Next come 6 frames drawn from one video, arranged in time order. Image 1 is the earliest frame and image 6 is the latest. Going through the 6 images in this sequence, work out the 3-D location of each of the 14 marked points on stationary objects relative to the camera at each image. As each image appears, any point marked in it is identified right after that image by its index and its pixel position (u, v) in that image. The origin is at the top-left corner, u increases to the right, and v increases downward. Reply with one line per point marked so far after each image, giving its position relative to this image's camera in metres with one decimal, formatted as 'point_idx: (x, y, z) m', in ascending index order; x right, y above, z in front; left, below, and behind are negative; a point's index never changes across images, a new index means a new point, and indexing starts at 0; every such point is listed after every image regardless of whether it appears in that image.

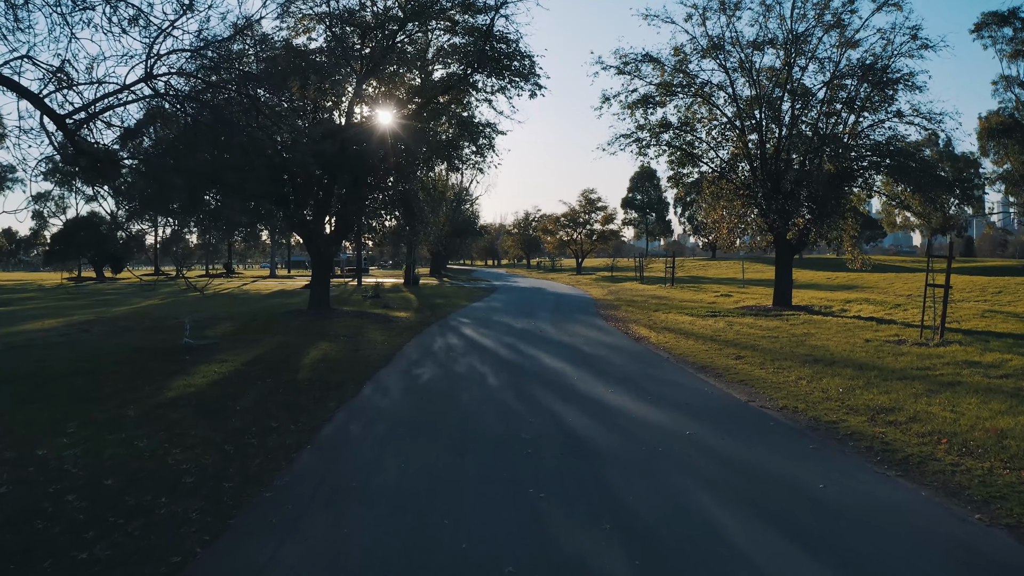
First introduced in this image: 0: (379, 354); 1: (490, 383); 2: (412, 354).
0: (-2.6, -1.3, +13.8) m
1: (-0.3, -1.4, +10.5) m
2: (-2.0, -1.3, +13.8) m
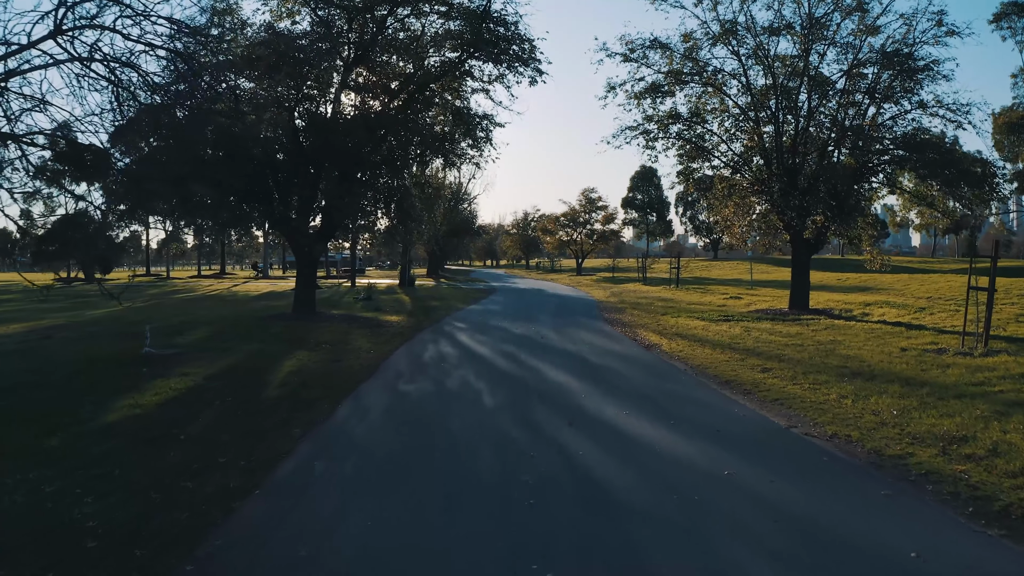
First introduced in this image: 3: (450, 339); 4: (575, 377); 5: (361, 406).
0: (-2.7, -1.4, +12.4) m
1: (-0.3, -1.5, +9.1) m
2: (-2.0, -1.4, +12.4) m
3: (-1.4, -1.2, +15.9) m
4: (+1.0, -1.4, +10.9) m
5: (-2.0, -1.6, +9.2) m
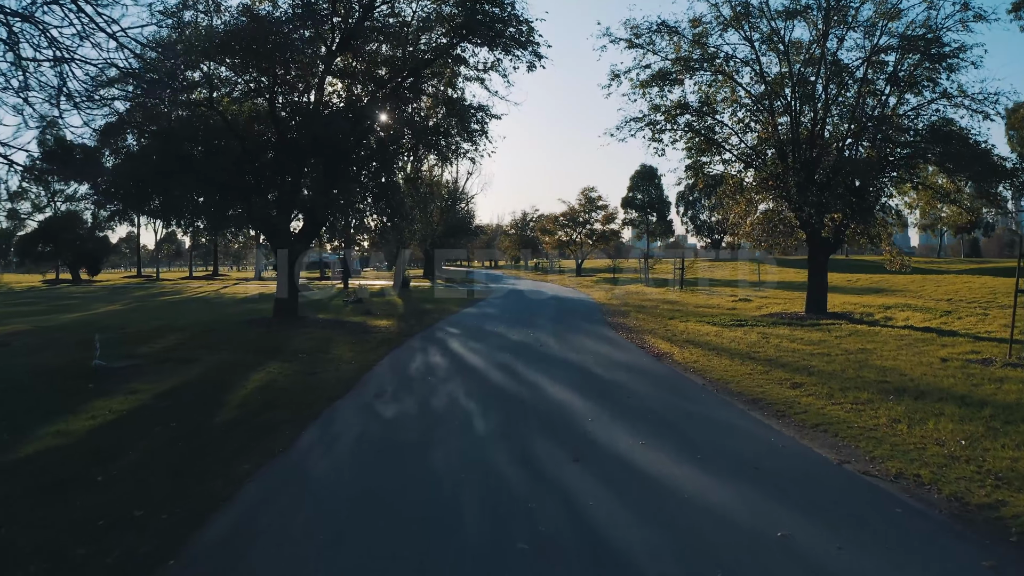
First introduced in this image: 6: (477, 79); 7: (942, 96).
0: (-2.7, -1.4, +11.1) m
1: (-0.4, -1.6, +7.7) m
2: (-2.1, -1.4, +11.1) m
3: (-1.5, -1.2, +14.6) m
4: (+0.9, -1.4, +9.5) m
5: (-2.1, -1.6, +7.9) m
6: (-0.9, +5.7, +19.1) m
7: (+11.8, +5.3, +19.3) m
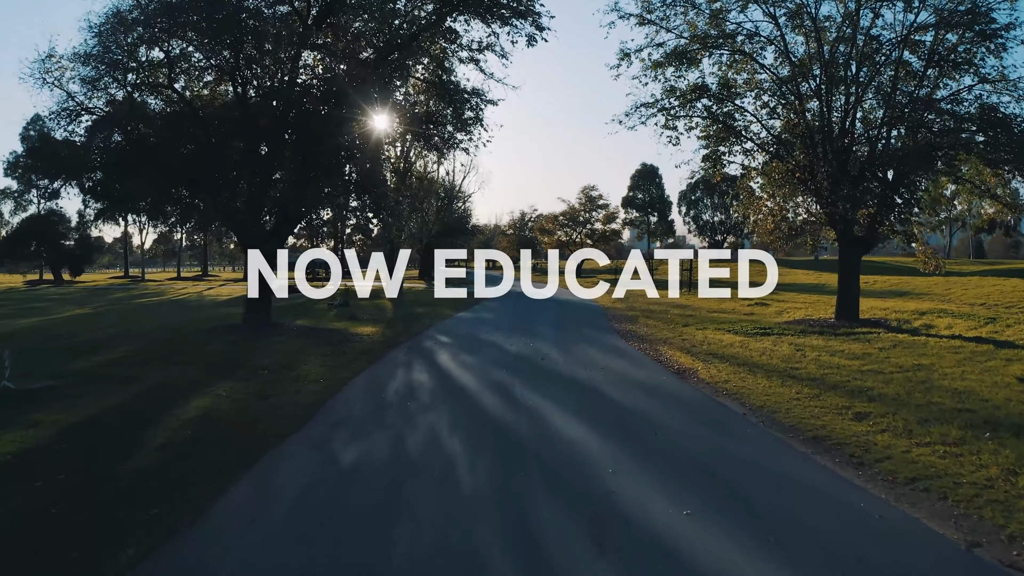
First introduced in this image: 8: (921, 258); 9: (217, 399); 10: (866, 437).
0: (-2.8, -1.5, +9.2) m
1: (-0.4, -1.6, +5.8) m
2: (-2.1, -1.5, +9.2) m
3: (-1.6, -1.3, +12.7) m
4: (+0.9, -1.5, +7.6) m
5: (-2.1, -1.7, +5.9) m
6: (-1.0, +5.7, +17.2) m
7: (+11.8, +5.2, +17.4) m
8: (+11.2, +0.8, +19.1) m
9: (-3.9, -1.5, +9.2) m
10: (+3.5, -1.5, +7.0) m
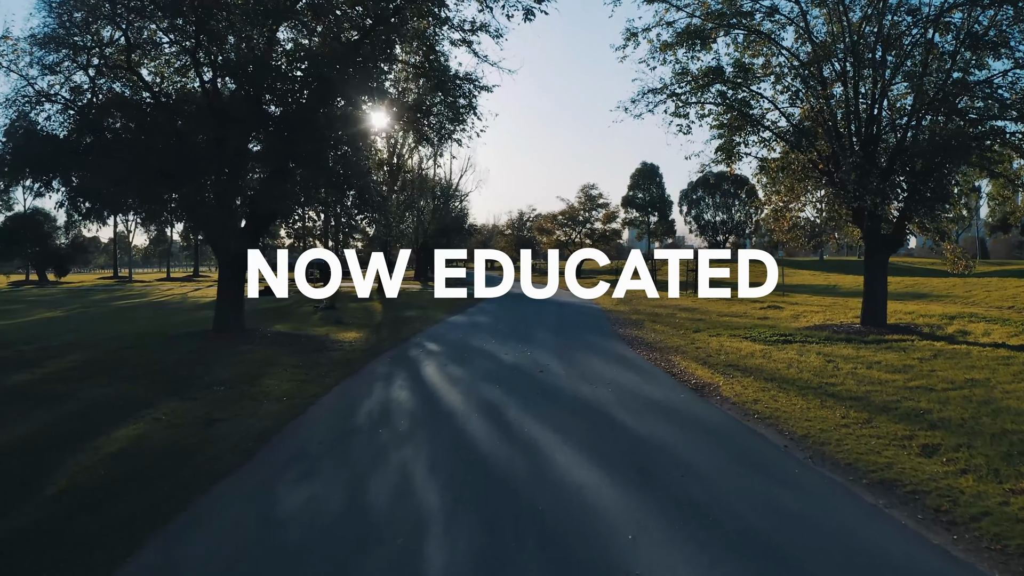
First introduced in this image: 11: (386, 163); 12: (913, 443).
0: (-2.9, -1.6, +7.7) m
1: (-0.5, -1.7, +4.4) m
2: (-2.2, -1.6, +7.7) m
3: (-1.7, -1.4, +11.2) m
4: (+0.8, -1.6, +6.2) m
5: (-2.2, -1.8, +4.5) m
6: (-1.1, +5.6, +15.7) m
7: (+11.7, +5.1, +16.0) m
8: (+11.1, +0.8, +17.7) m
9: (-3.9, -1.5, +7.8) m
10: (+3.5, -1.6, +5.6) m
11: (-3.6, +3.6, +20.0) m
12: (+3.8, -1.5, +6.6) m
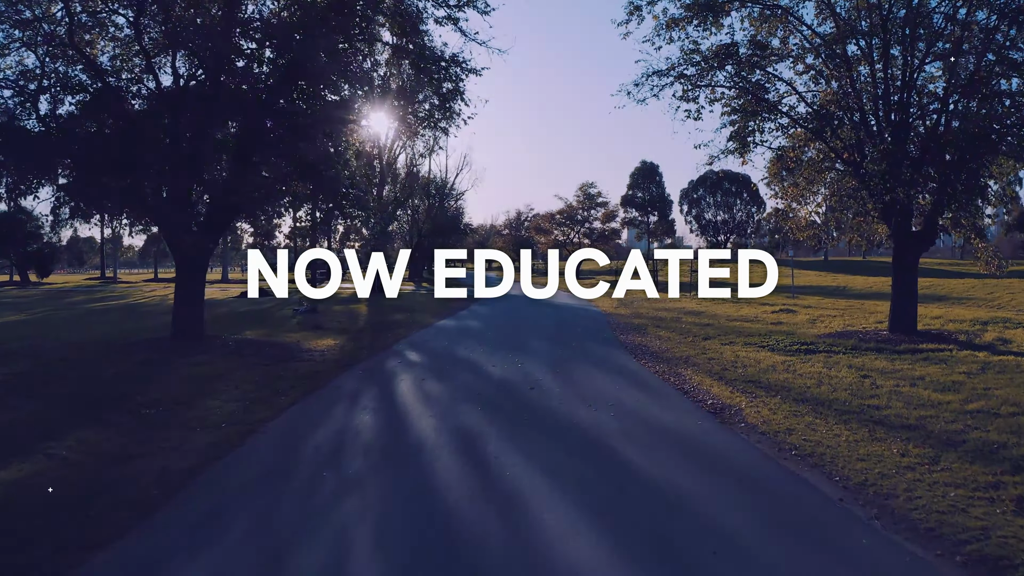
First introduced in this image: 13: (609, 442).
0: (-3.0, -1.6, +6.2) m
1: (-0.7, -1.7, +2.9) m
2: (-2.4, -1.6, +6.2) m
3: (-1.8, -1.4, +9.7) m
4: (+0.6, -1.6, +4.7) m
5: (-2.4, -1.8, +3.0) m
6: (-1.3, +5.5, +14.2) m
7: (+11.5, +5.1, +14.5) m
8: (+10.9, +0.7, +16.2) m
9: (-4.1, -1.6, +6.2) m
10: (+3.3, -1.6, +4.1) m
11: (-3.8, +3.5, +18.4) m
12: (+3.6, -1.5, +5.1) m
13: (+0.9, -1.5, +6.8) m
